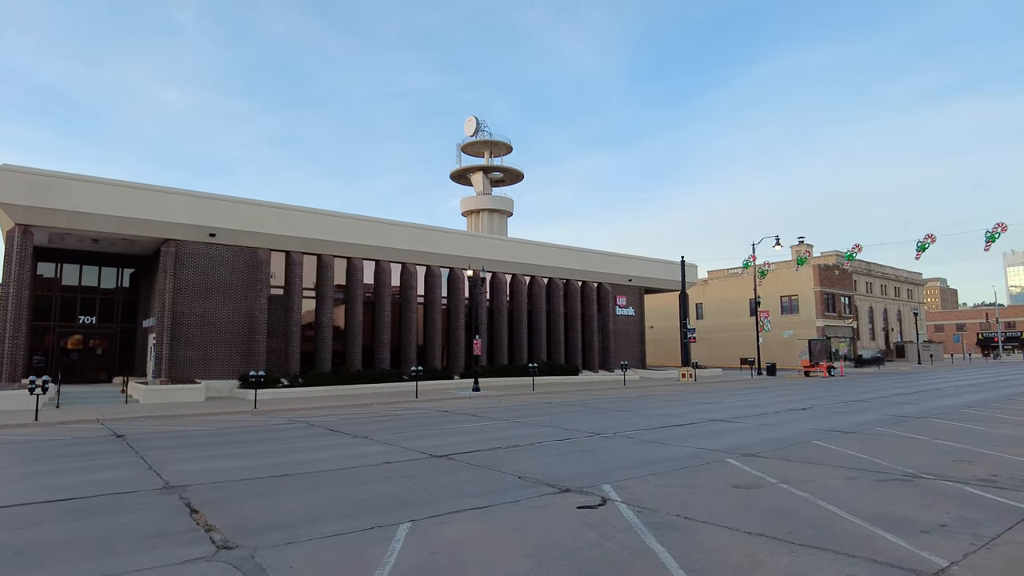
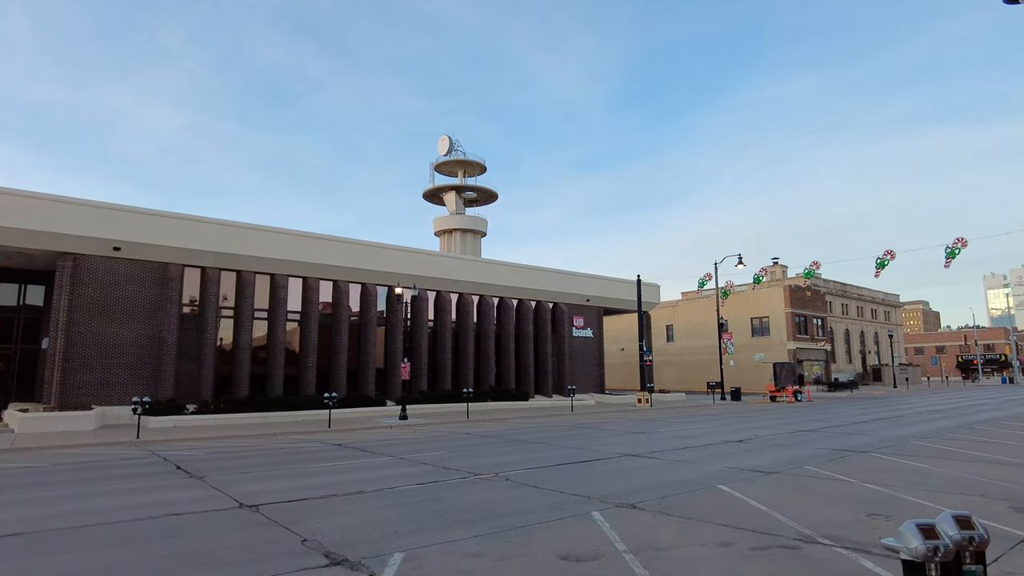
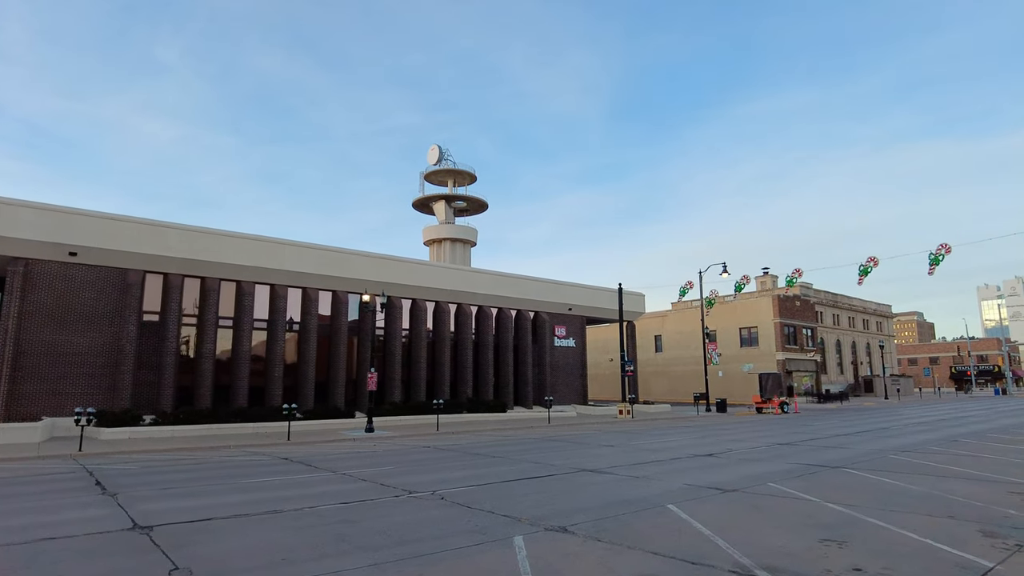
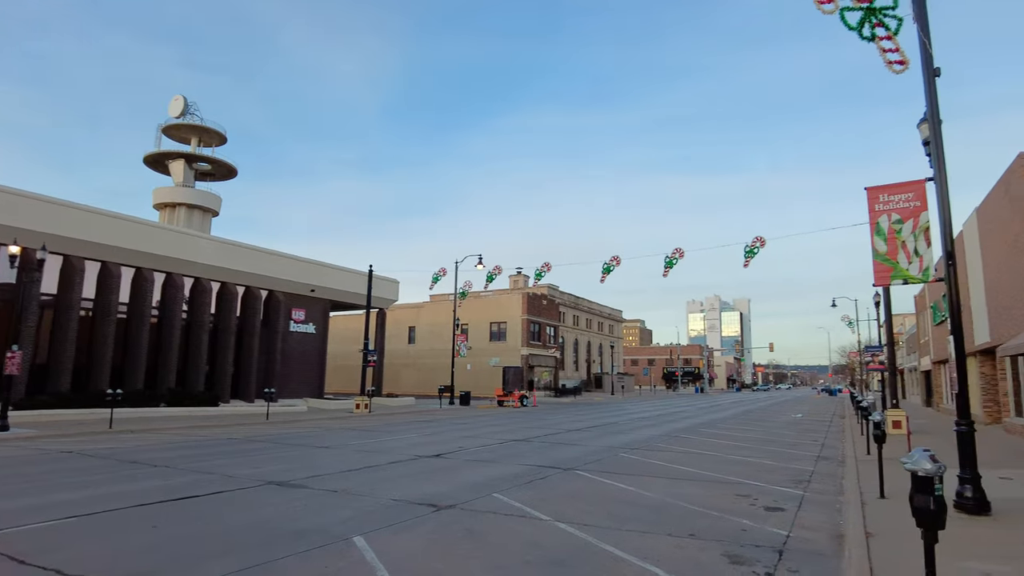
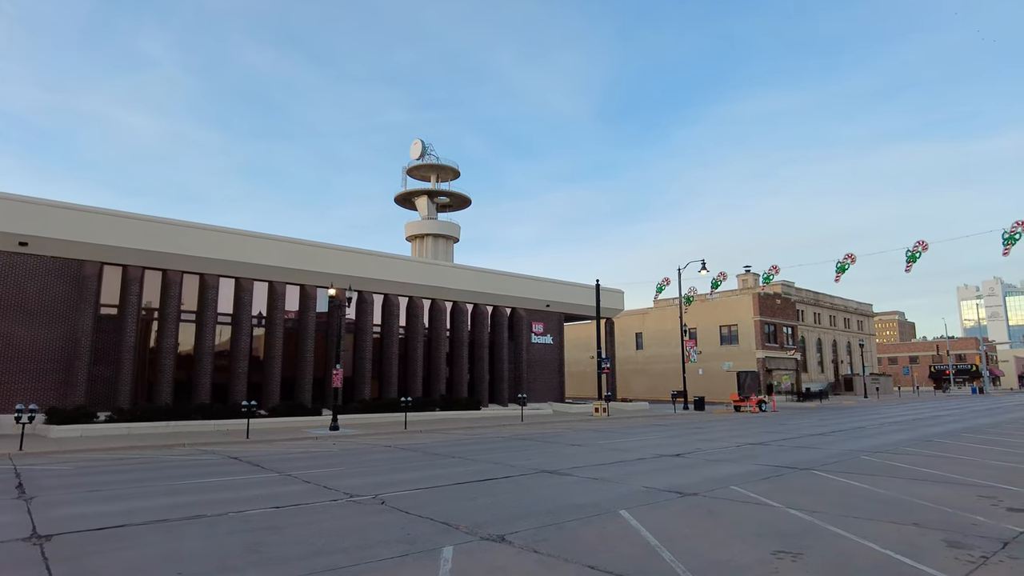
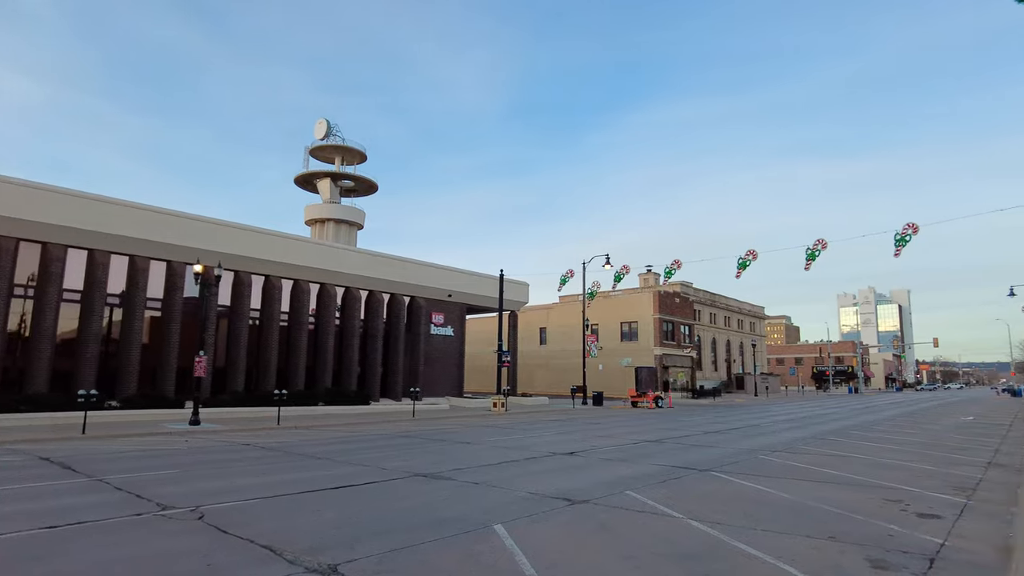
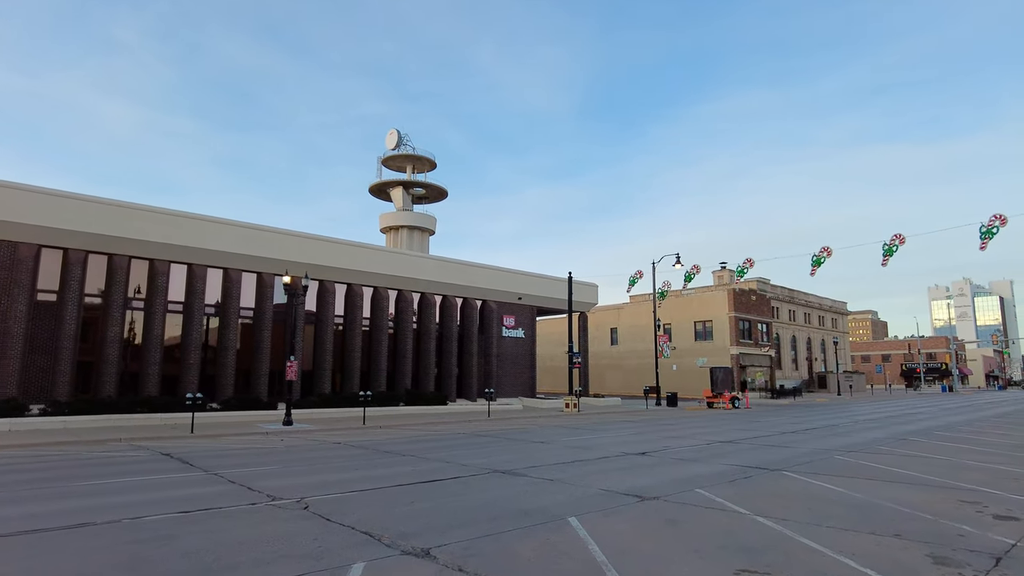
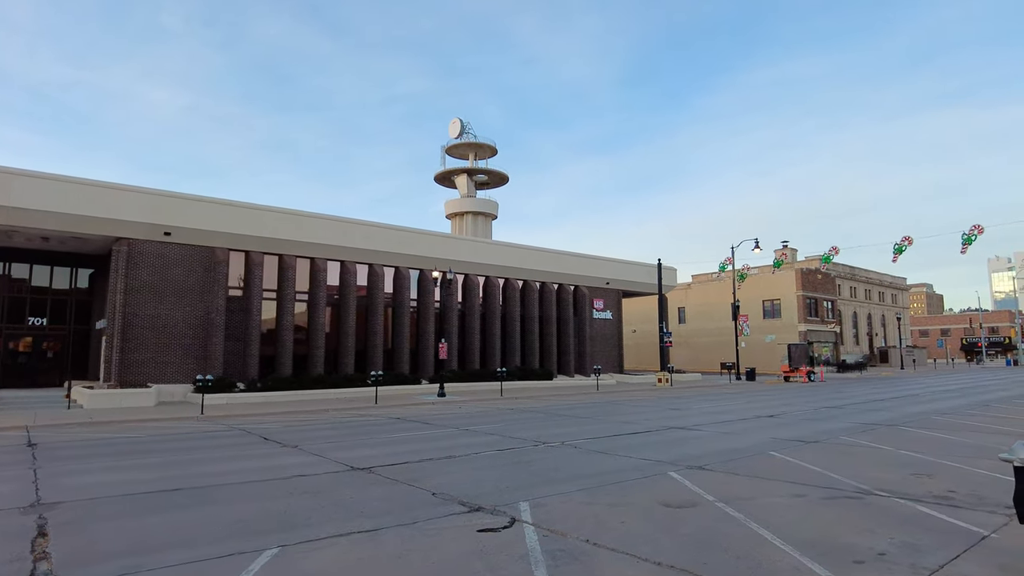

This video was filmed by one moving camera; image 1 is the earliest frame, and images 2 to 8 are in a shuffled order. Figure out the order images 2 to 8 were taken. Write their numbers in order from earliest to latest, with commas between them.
8, 2, 3, 5, 7, 6, 4
